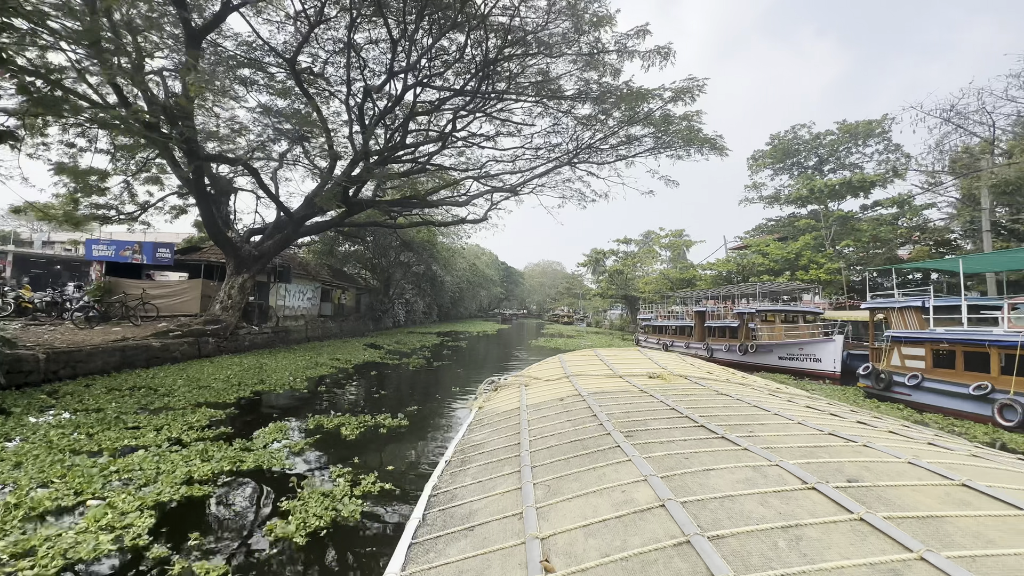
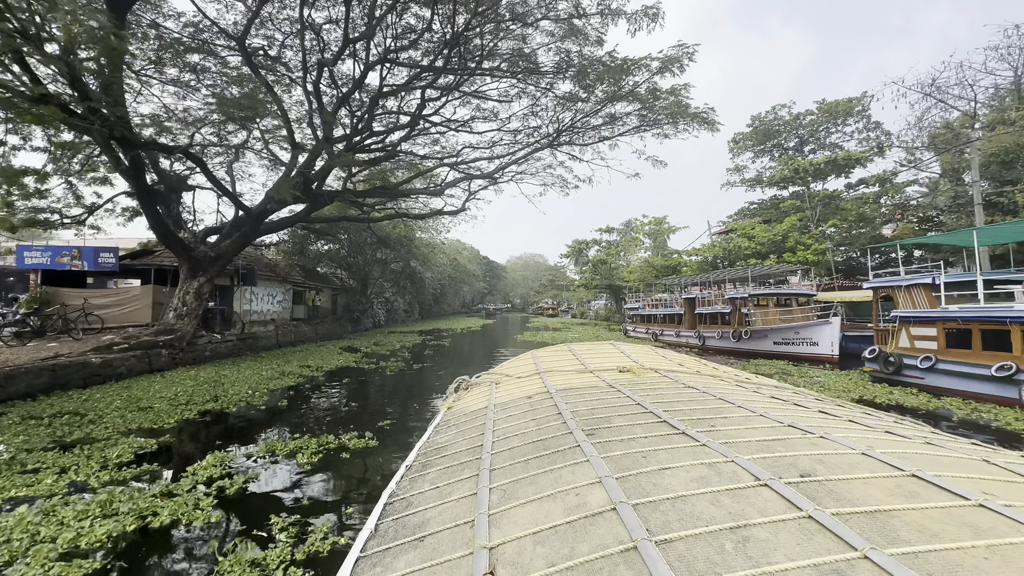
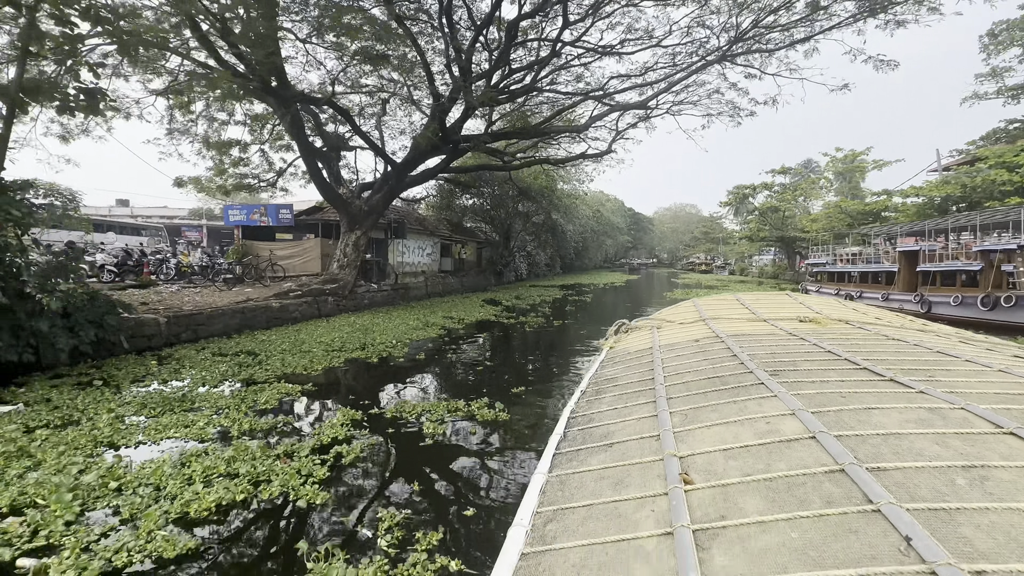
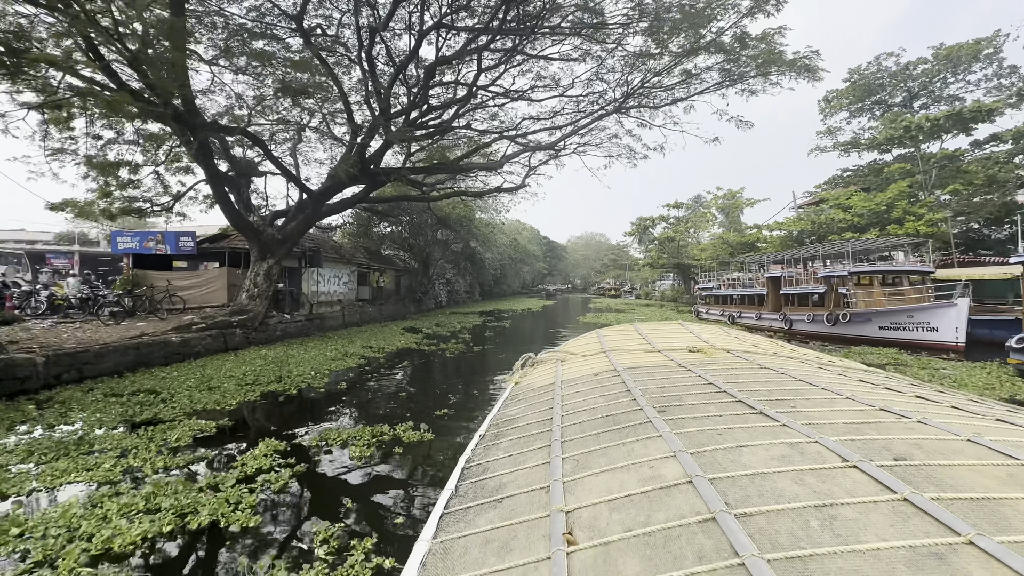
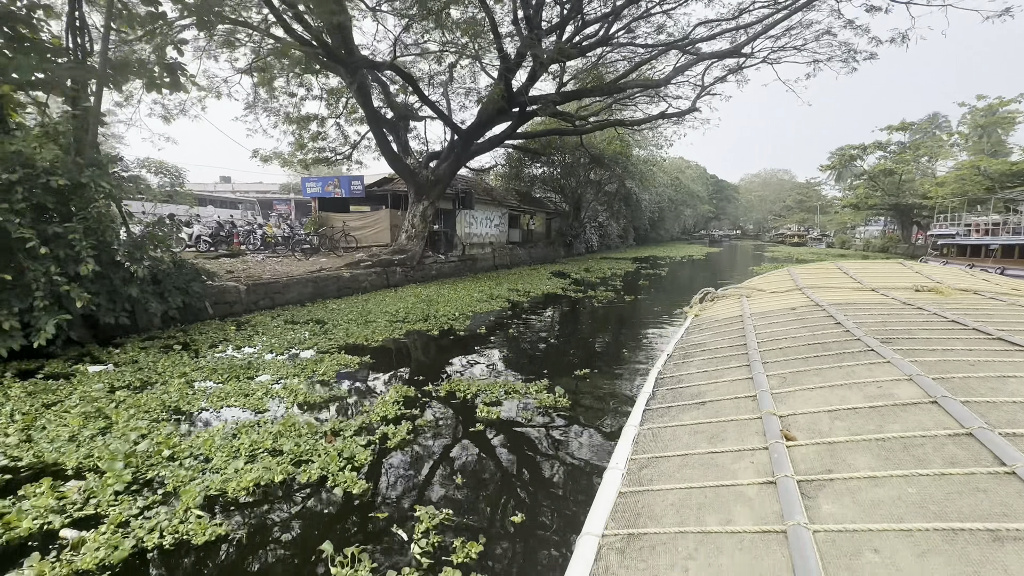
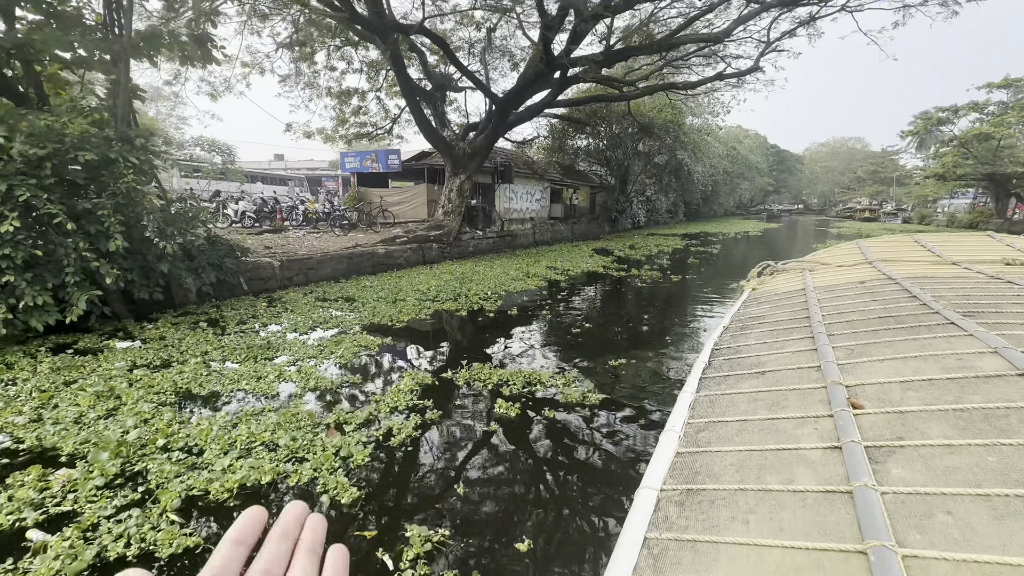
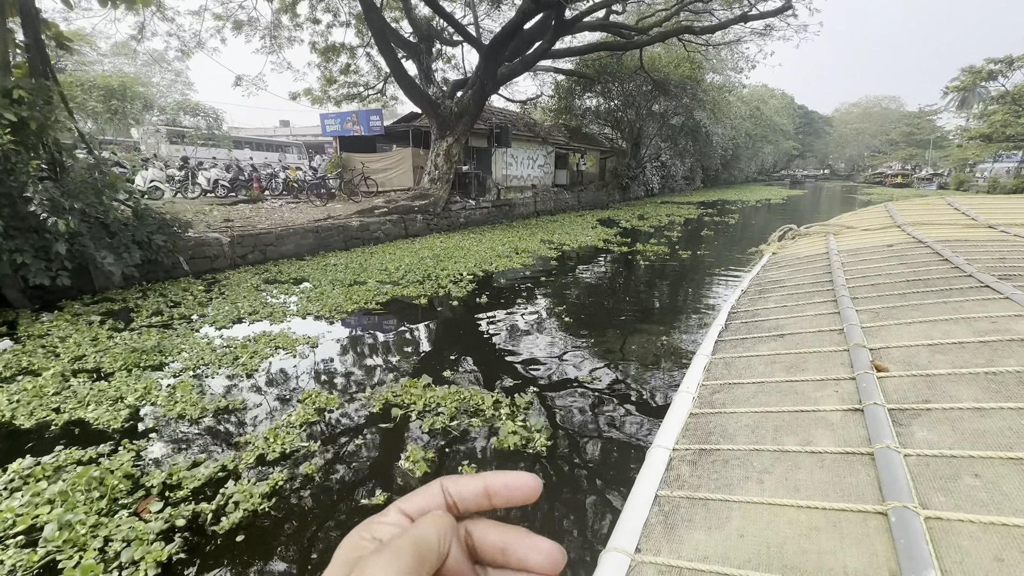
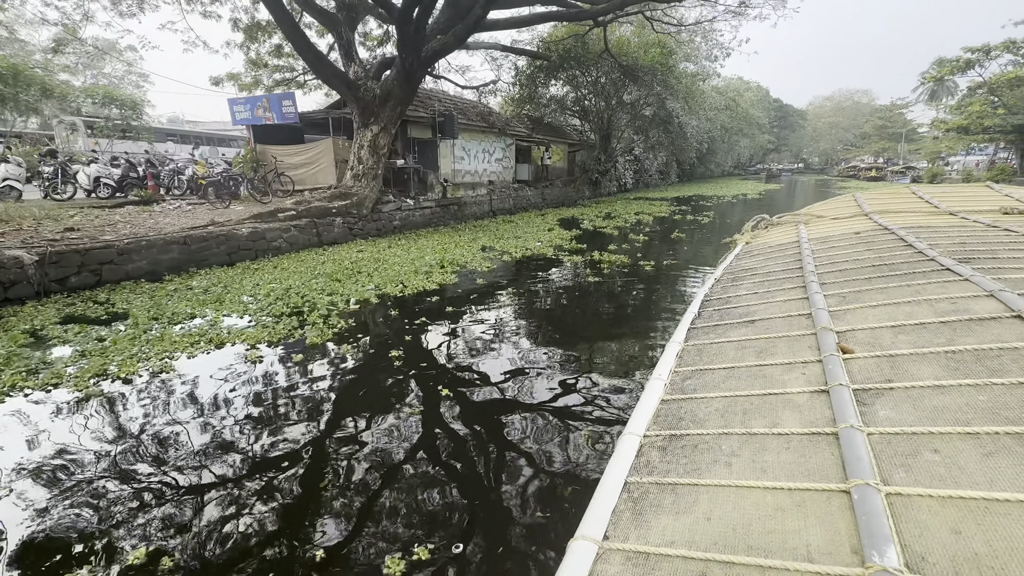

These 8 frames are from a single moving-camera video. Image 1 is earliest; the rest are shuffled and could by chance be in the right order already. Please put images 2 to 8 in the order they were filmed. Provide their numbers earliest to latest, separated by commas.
2, 4, 3, 5, 6, 7, 8
